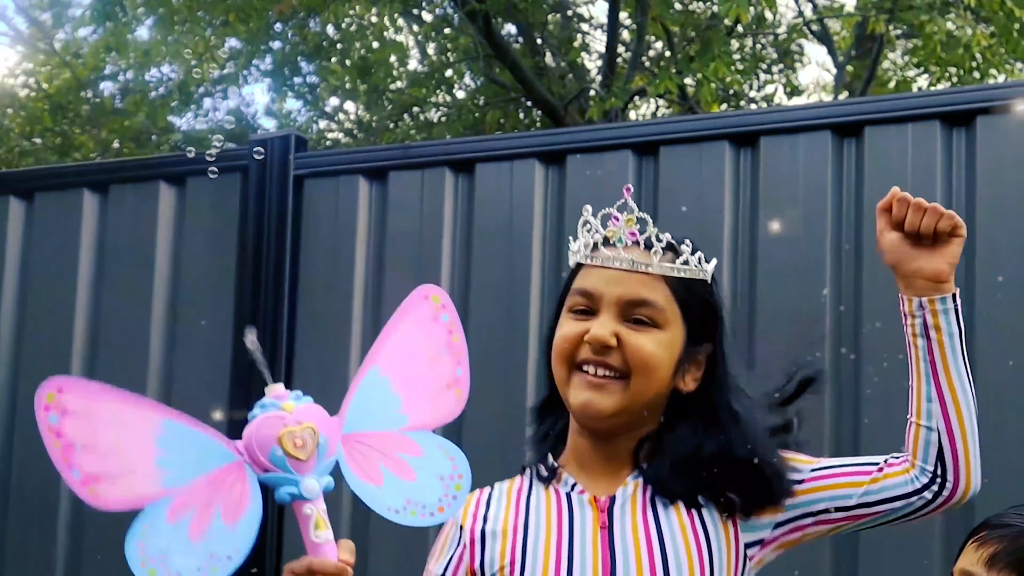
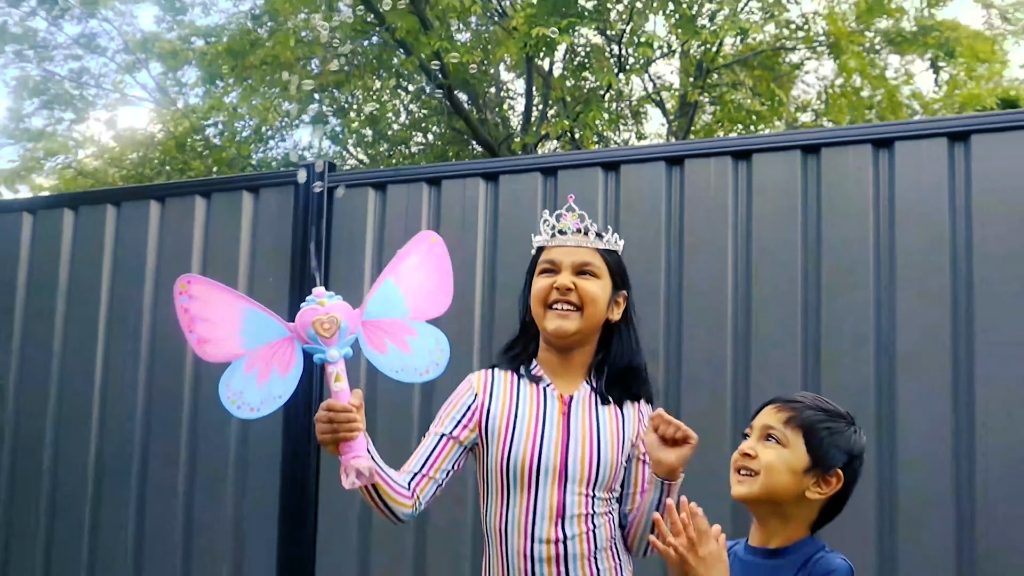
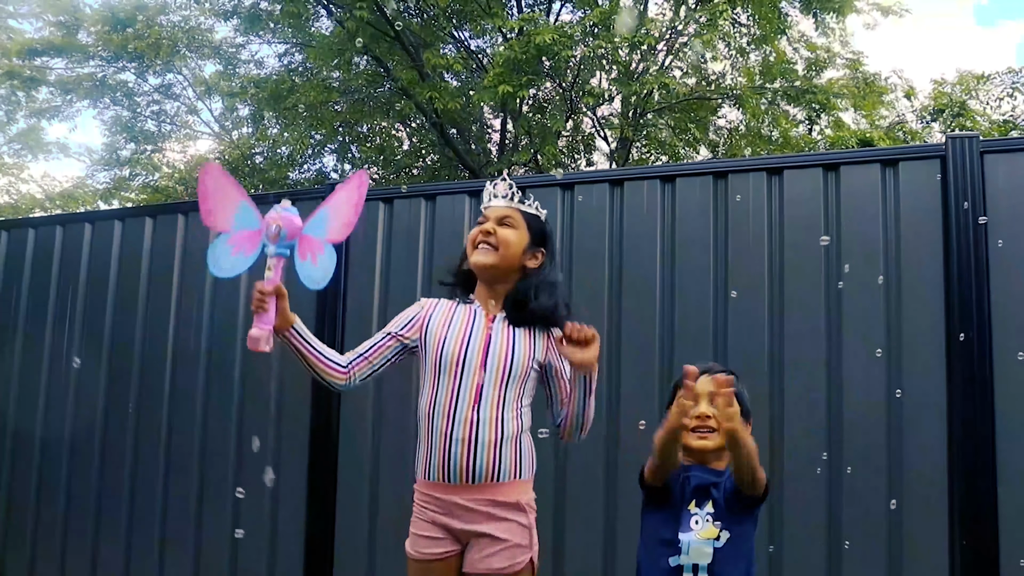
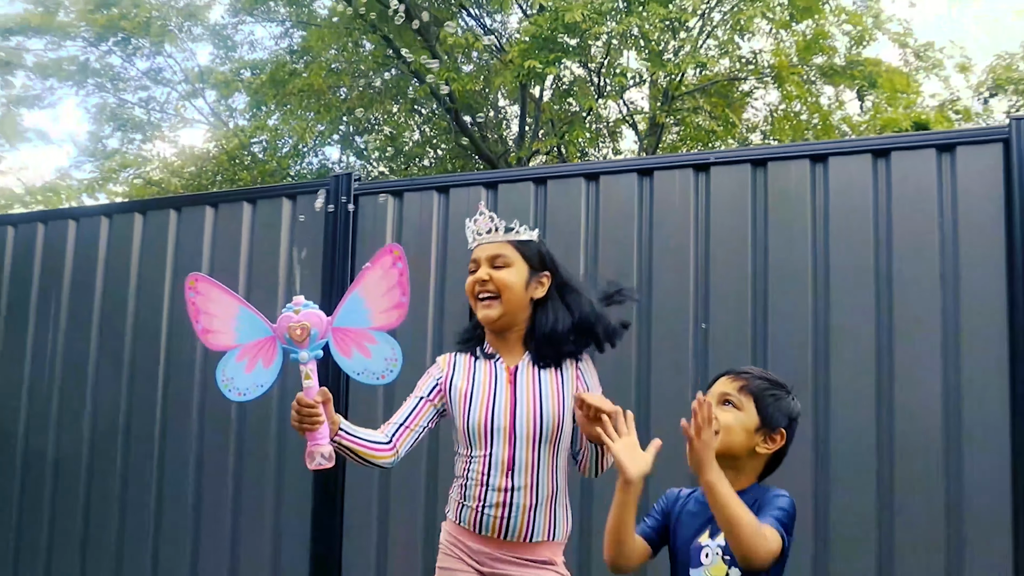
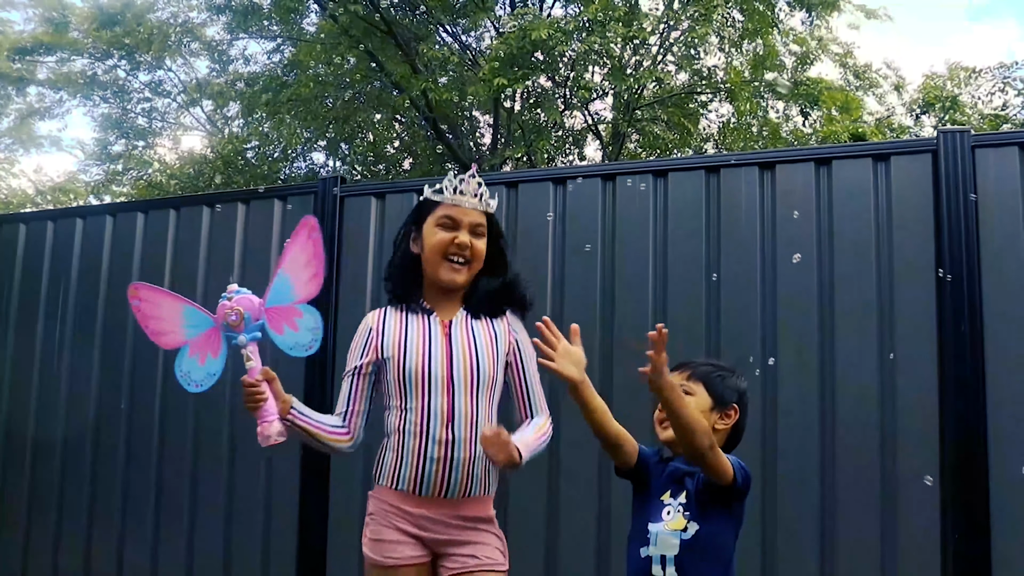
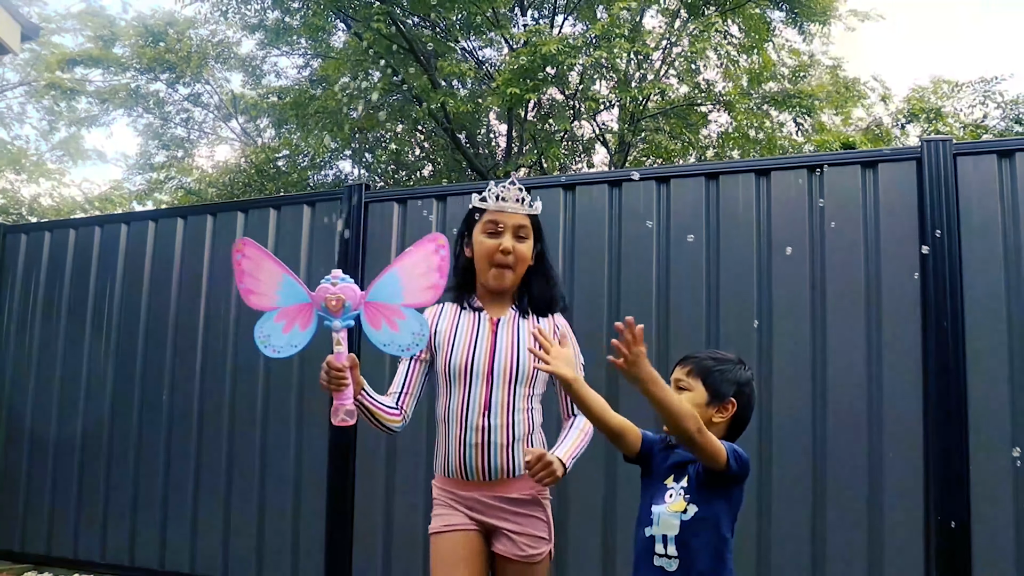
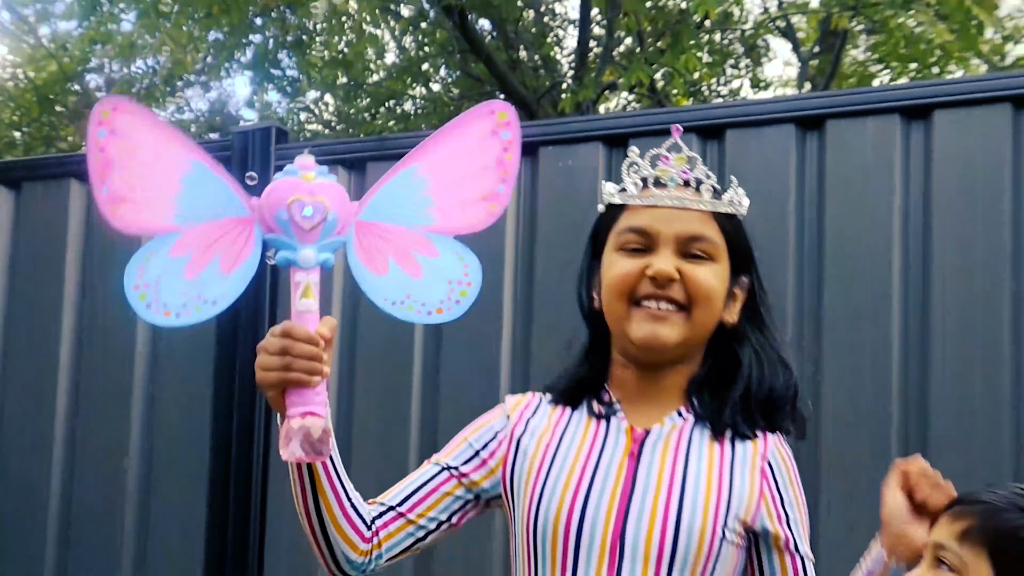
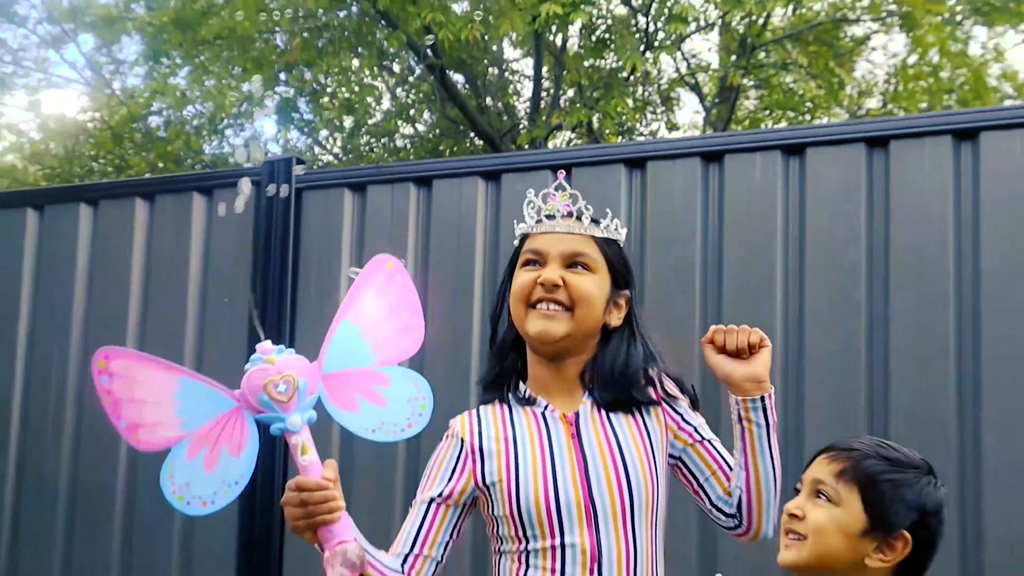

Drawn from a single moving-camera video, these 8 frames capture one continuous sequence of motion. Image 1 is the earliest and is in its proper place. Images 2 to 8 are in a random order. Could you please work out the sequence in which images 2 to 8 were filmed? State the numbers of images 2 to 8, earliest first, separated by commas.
7, 8, 2, 4, 6, 5, 3
